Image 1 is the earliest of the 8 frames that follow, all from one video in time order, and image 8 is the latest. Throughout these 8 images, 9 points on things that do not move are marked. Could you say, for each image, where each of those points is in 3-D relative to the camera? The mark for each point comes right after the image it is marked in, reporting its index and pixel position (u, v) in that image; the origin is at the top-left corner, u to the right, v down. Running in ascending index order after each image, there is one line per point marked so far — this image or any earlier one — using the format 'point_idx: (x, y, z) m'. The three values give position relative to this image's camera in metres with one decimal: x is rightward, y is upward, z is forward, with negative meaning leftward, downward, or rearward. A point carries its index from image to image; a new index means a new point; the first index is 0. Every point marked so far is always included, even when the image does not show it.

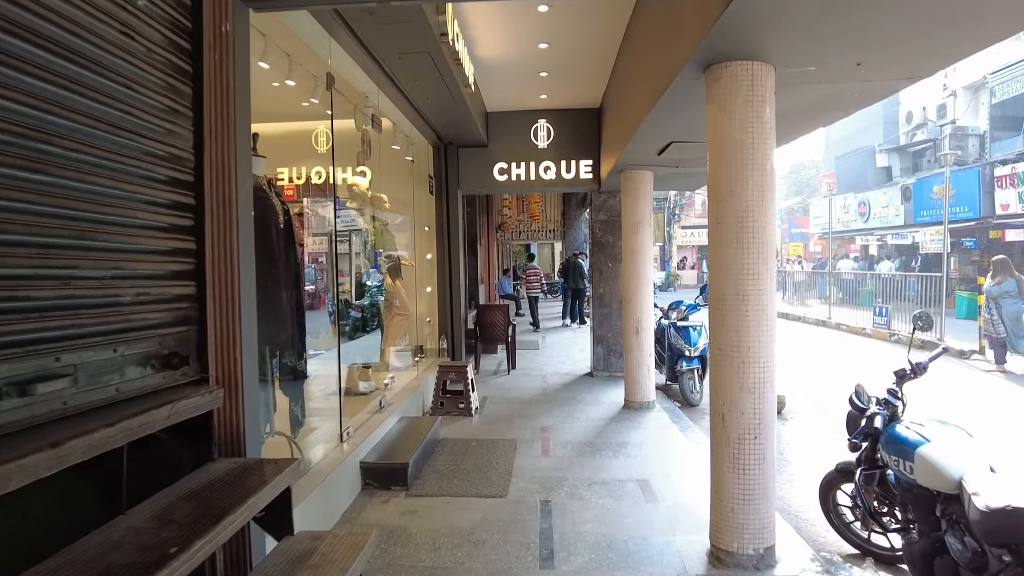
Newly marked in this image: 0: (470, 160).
0: (-0.5, +1.4, +7.2) m
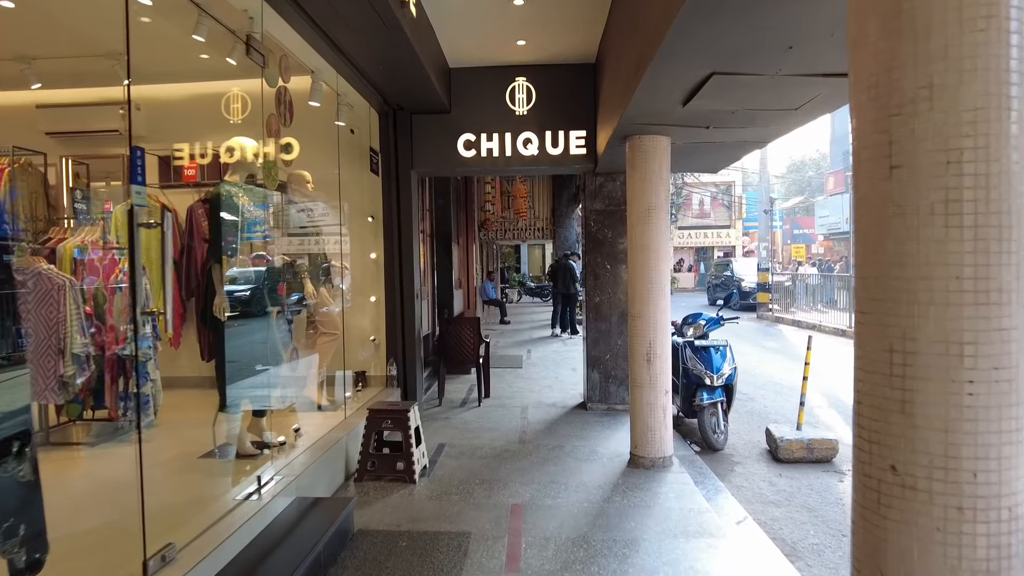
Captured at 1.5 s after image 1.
0: (-0.7, +1.3, +5.6) m
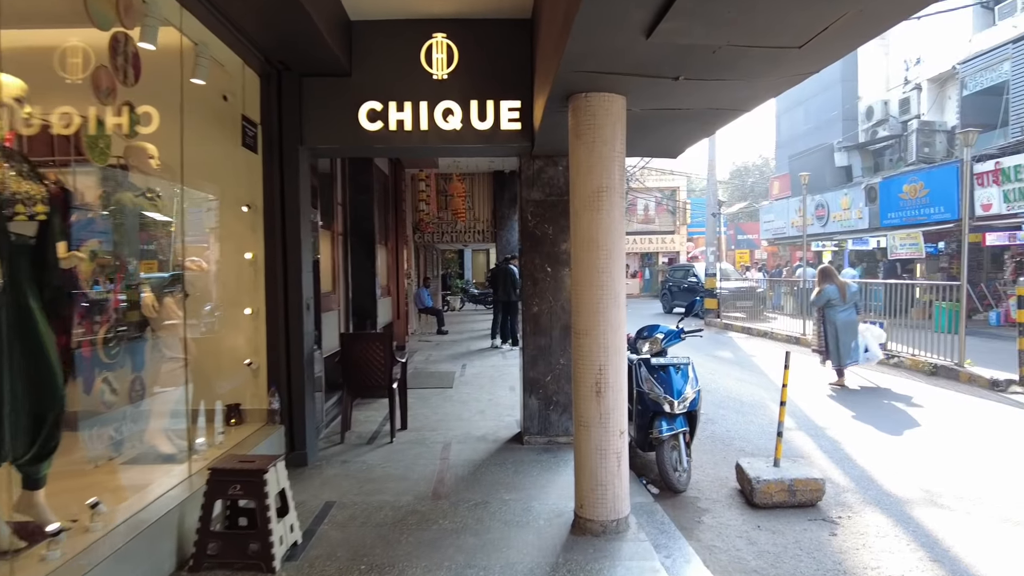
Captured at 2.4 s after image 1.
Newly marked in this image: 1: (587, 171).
0: (-1.3, +1.3, +4.5) m
1: (+0.4, +0.6, +3.2) m
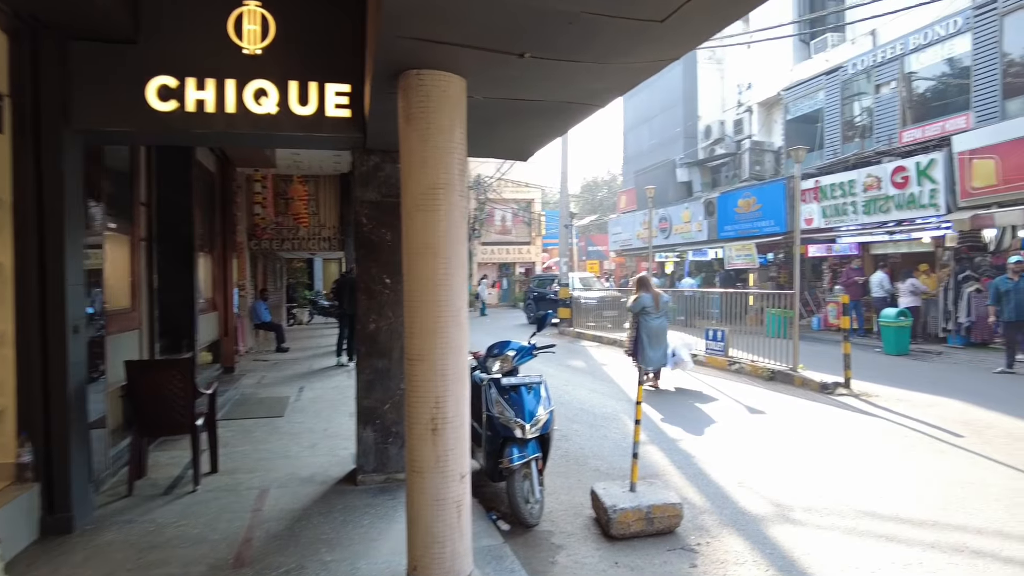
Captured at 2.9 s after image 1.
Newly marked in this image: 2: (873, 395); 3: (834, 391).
0: (-2.3, +1.2, +3.6) m
1: (-0.4, +0.5, +2.6) m
2: (+4.3, -1.3, +7.9) m
3: (+4.0, -1.3, +8.3) m
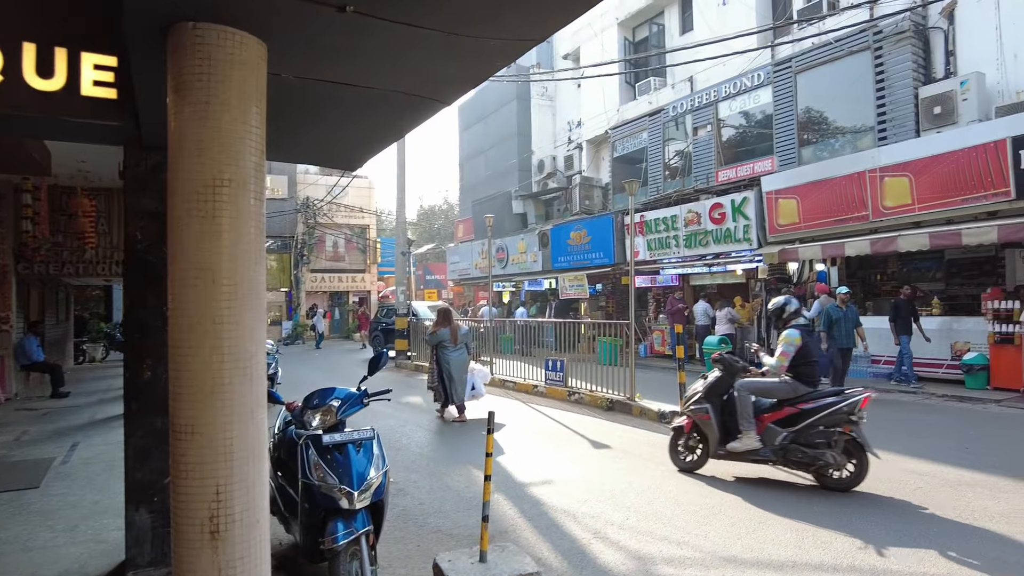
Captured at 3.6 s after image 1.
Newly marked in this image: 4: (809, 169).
0: (-3.0, +1.0, +2.4) m
1: (-0.9, +0.4, +1.9) m
2: (+2.4, -1.6, +8.0) m
3: (+2.0, -1.7, +8.3) m
4: (+5.8, +2.3, +12.8) m
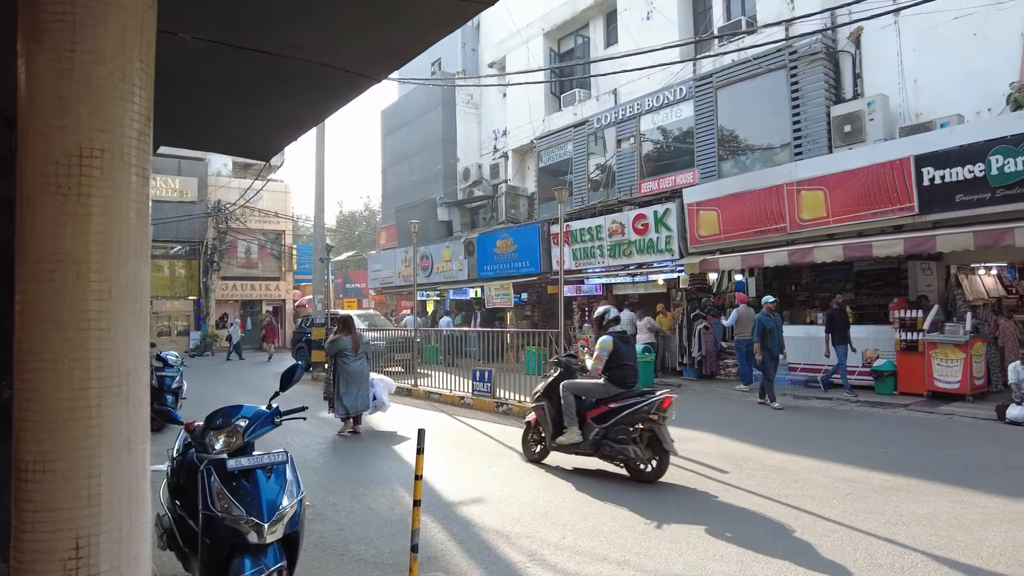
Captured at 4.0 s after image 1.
0: (-3.1, +1.1, +1.7) m
1: (-1.0, +0.4, +1.5) m
2: (+1.5, -1.8, +8.0) m
3: (+1.1, -1.8, +8.2) m
4: (+4.3, +2.1, +13.2) m
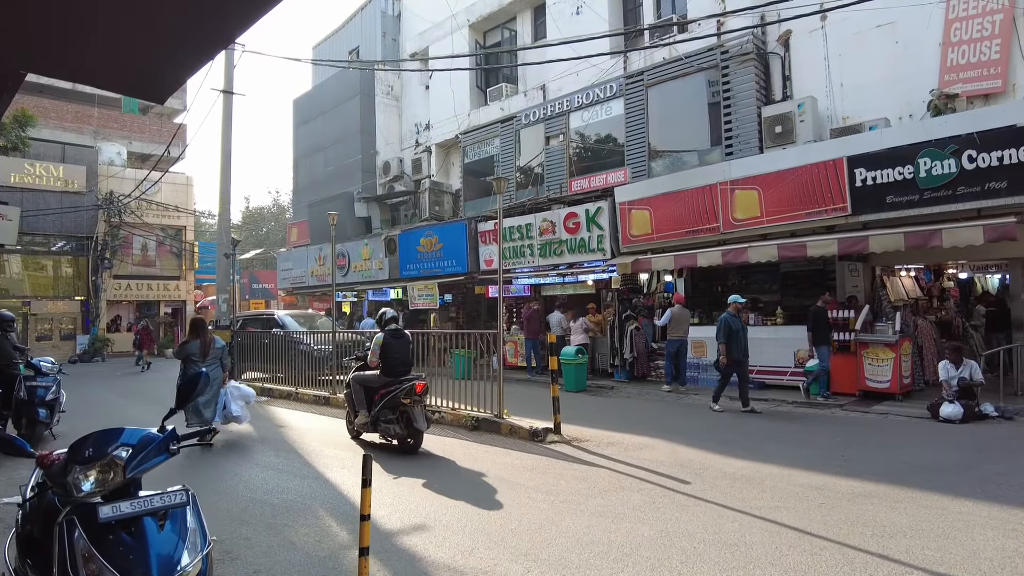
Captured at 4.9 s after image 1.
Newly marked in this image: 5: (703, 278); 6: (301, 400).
0: (-3.0, +1.1, +0.7) m
1: (-0.9, +0.5, +0.7) m
2: (+0.8, -1.7, +7.4) m
3: (+0.4, -1.7, +7.6) m
4: (+2.9, +2.1, +13.0) m
5: (+4.0, +0.2, +13.8) m
6: (-3.7, -1.9, +11.5) m
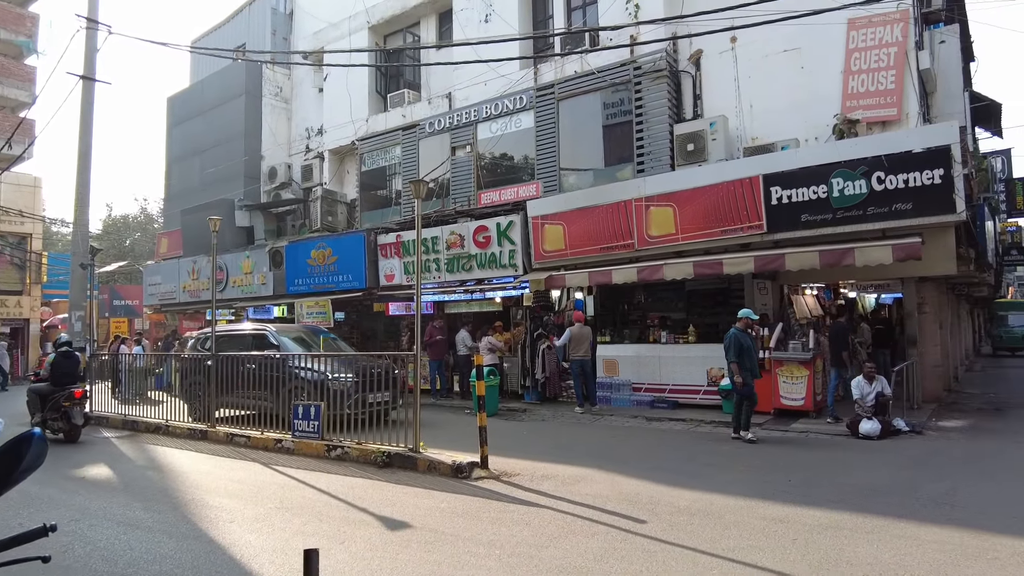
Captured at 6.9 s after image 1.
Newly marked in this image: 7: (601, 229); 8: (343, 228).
0: (-2.6, +1.2, -0.6) m
1: (-0.5, +0.5, -0.2) m
2: (0.0, -1.9, +6.7) m
3: (-0.4, -1.9, +6.7) m
4: (+1.2, +1.8, +12.6) m
5: (+2.1, -0.2, +13.6) m
6: (-5.1, -2.2, +9.9) m
7: (+1.7, +1.1, +12.2) m
8: (-4.5, +1.6, +17.8) m
